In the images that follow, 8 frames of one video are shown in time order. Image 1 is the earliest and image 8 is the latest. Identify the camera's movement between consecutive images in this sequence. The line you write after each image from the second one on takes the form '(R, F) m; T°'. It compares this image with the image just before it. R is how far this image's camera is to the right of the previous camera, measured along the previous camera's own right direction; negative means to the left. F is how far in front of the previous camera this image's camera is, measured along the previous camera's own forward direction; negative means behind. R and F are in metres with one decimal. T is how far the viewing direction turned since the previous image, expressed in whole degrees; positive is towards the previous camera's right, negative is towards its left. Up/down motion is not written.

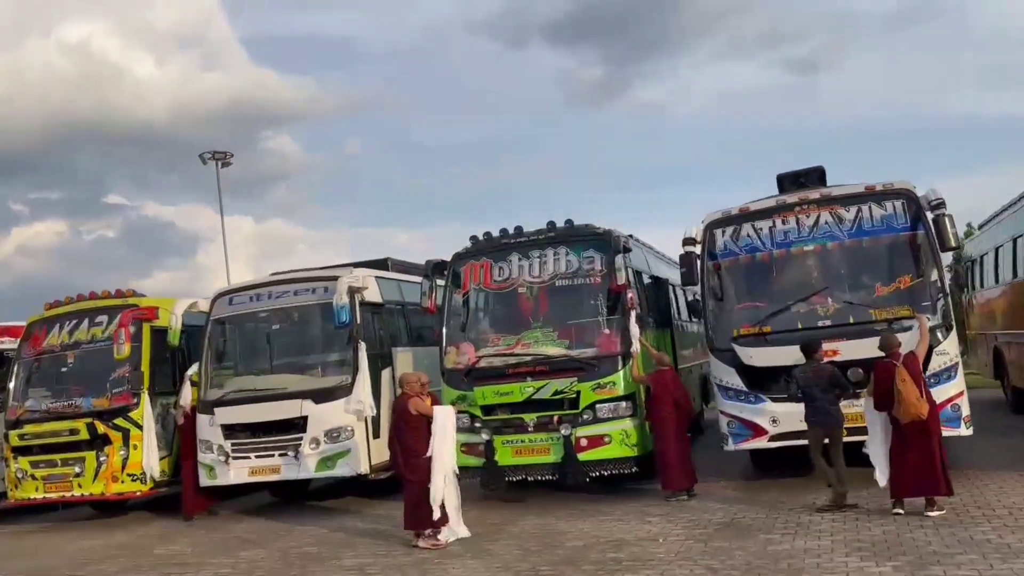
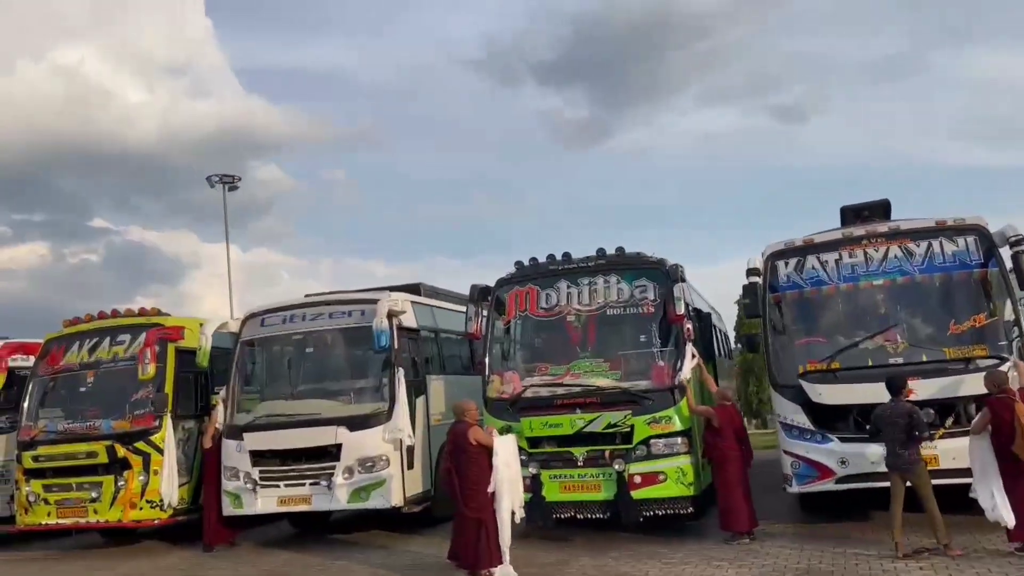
(-0.8, +0.4) m; +1°
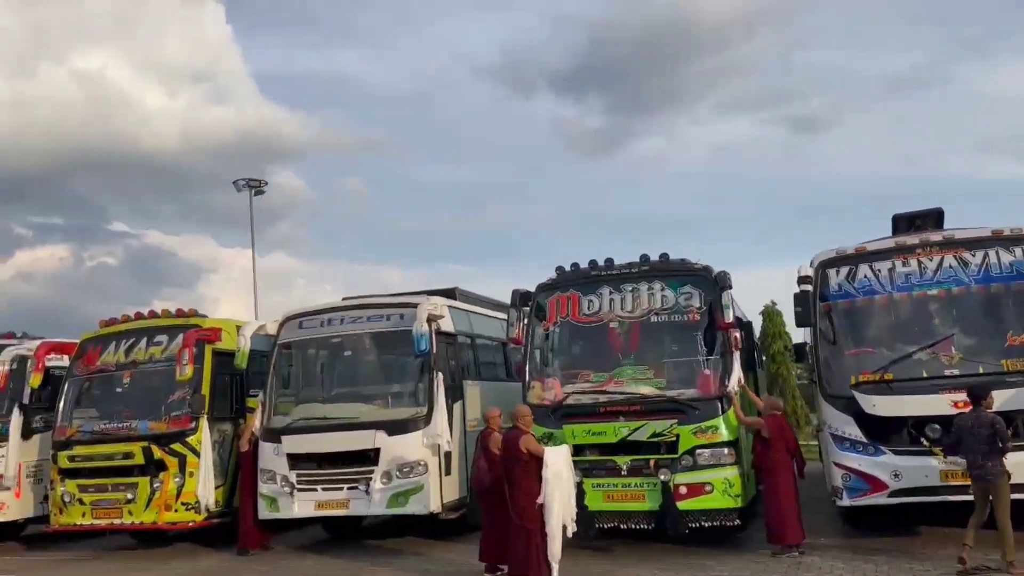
(-0.4, +0.1) m; -1°
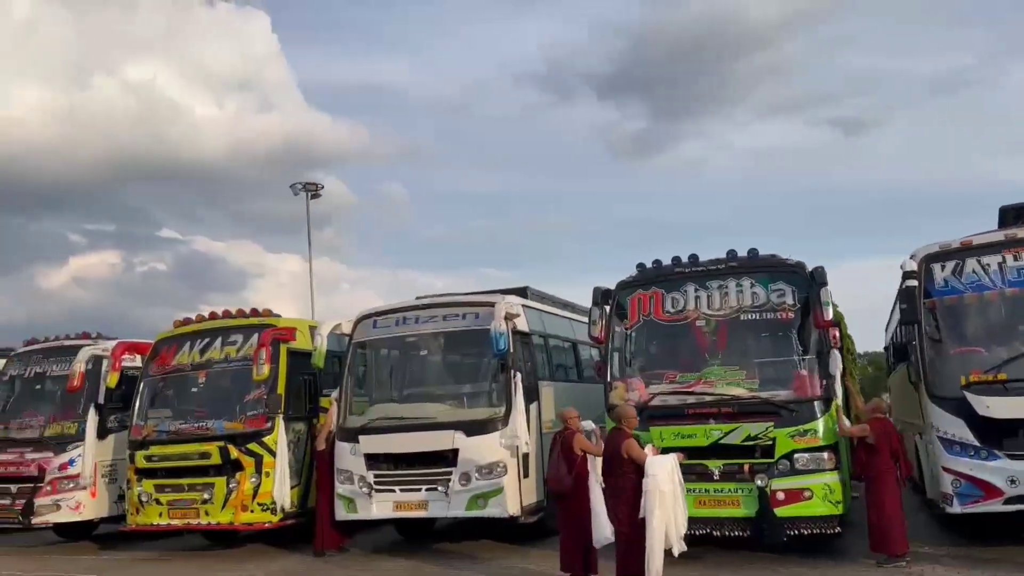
(-0.5, +0.3) m; -3°
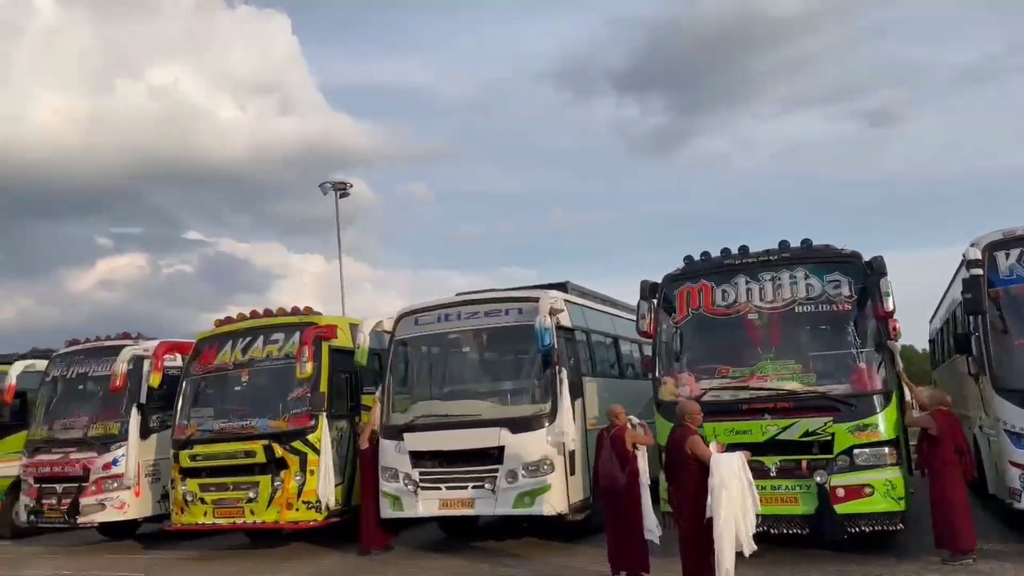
(-0.3, +0.2) m; -2°
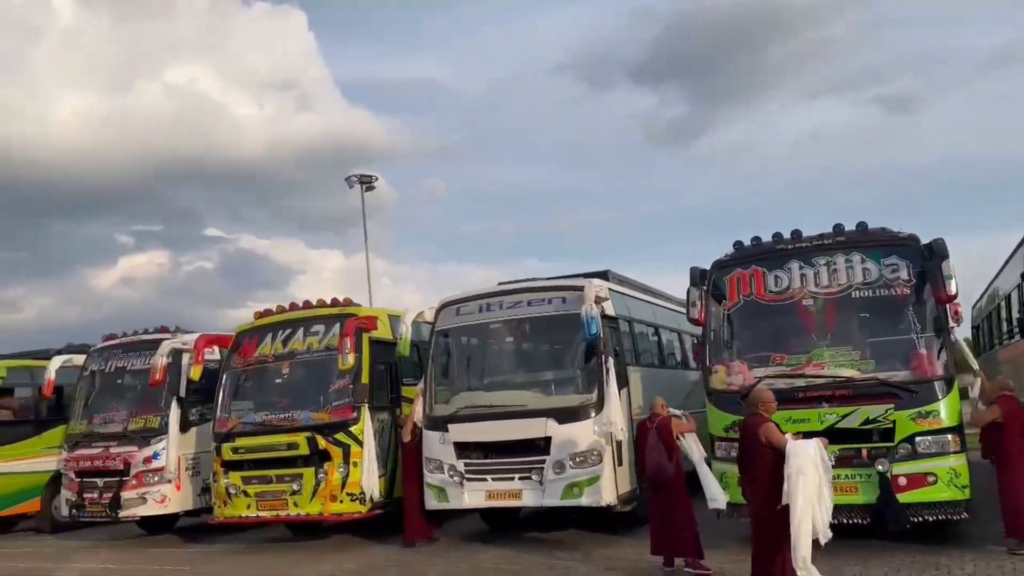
(-0.4, +0.2) m; -1°
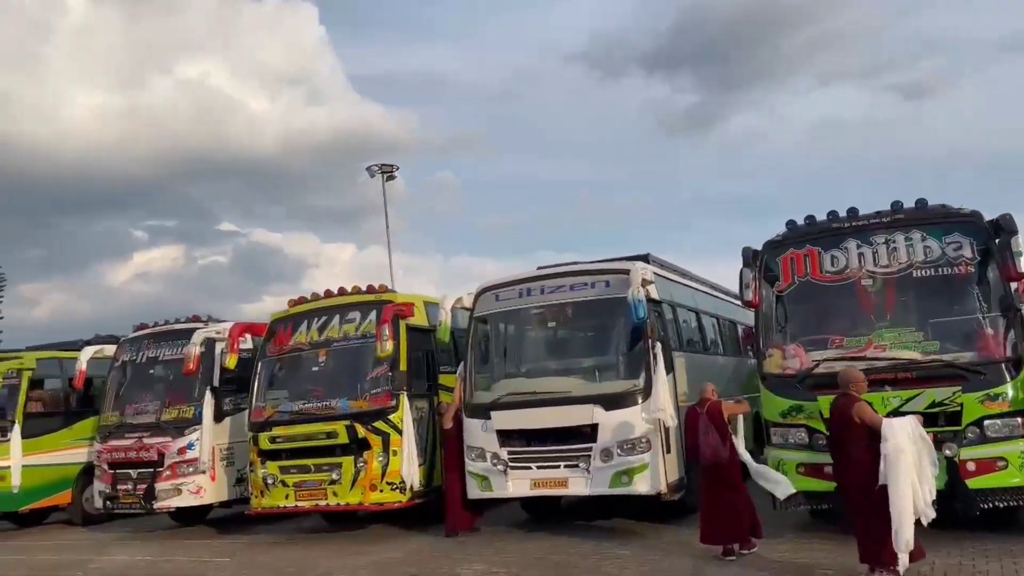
(-0.4, +0.3) m; -1°
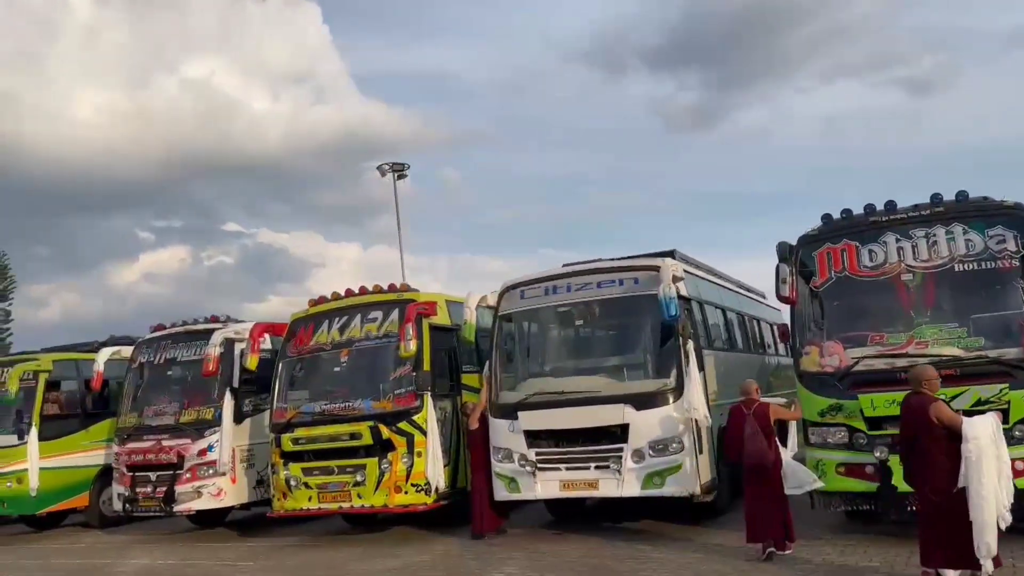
(-0.3, +0.2) m; 0°
